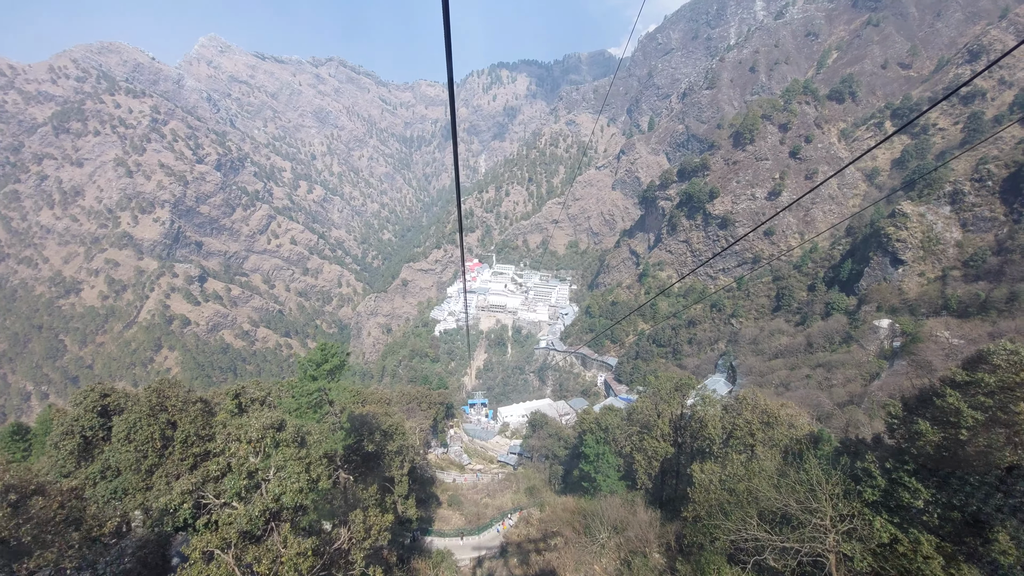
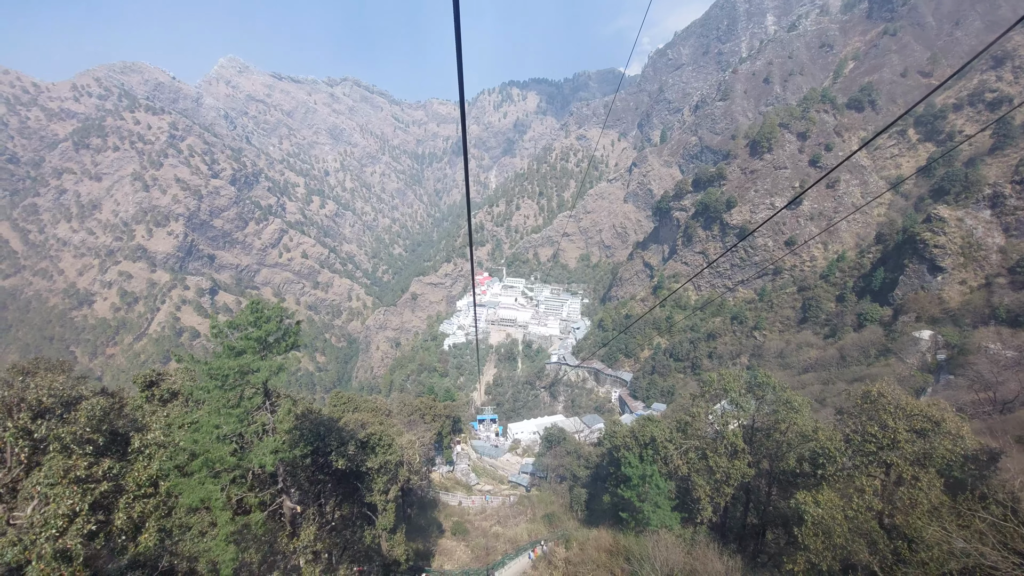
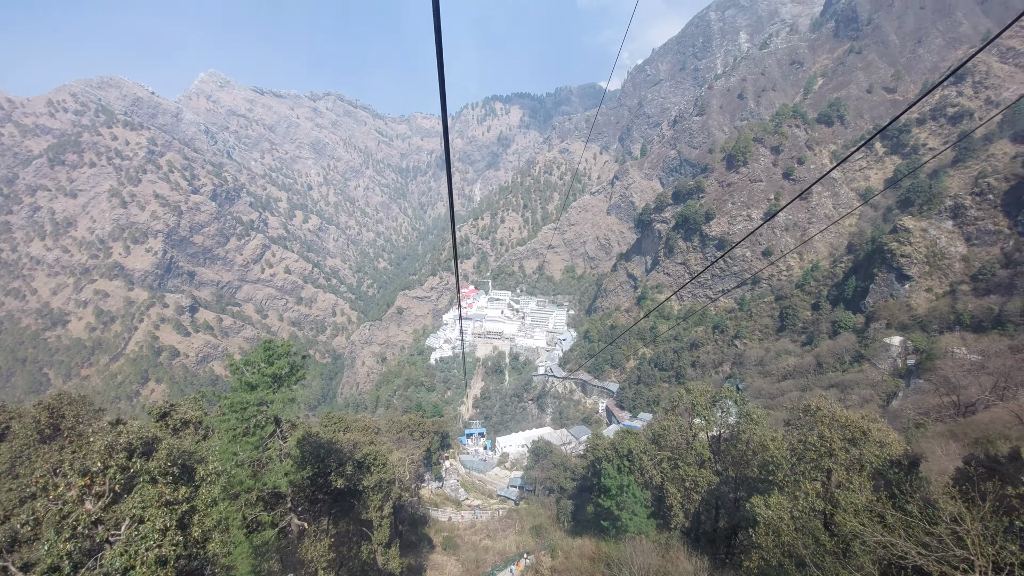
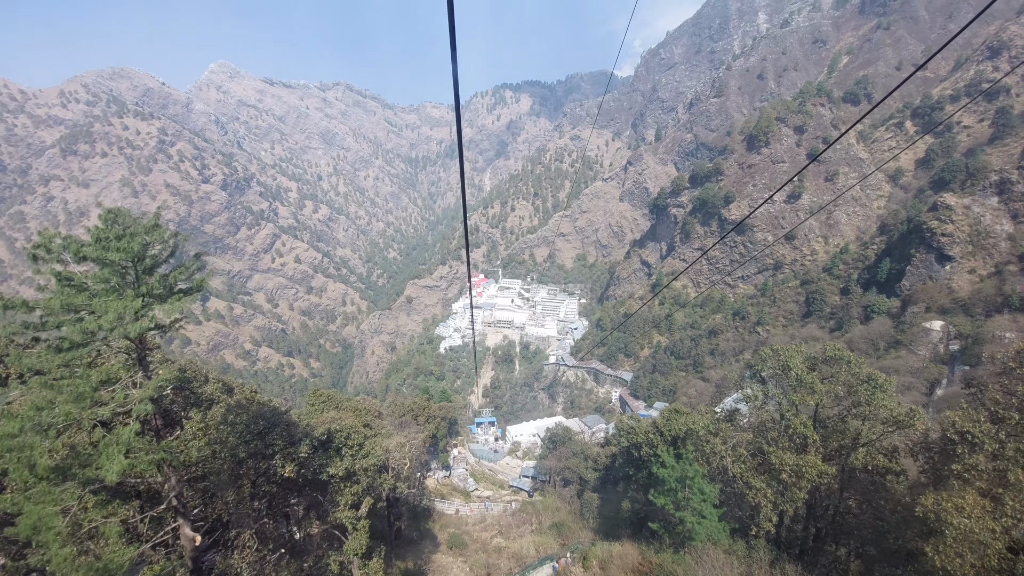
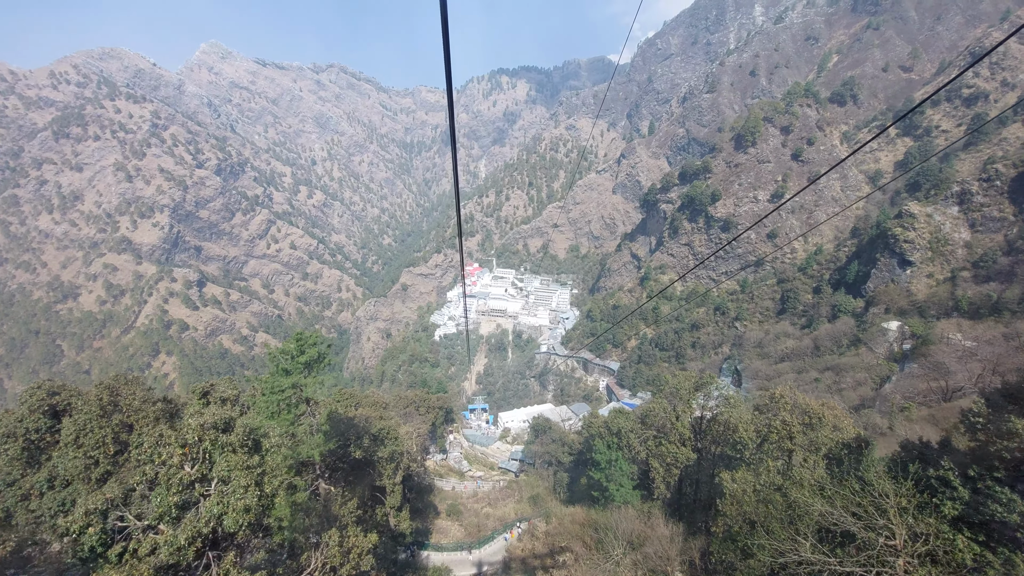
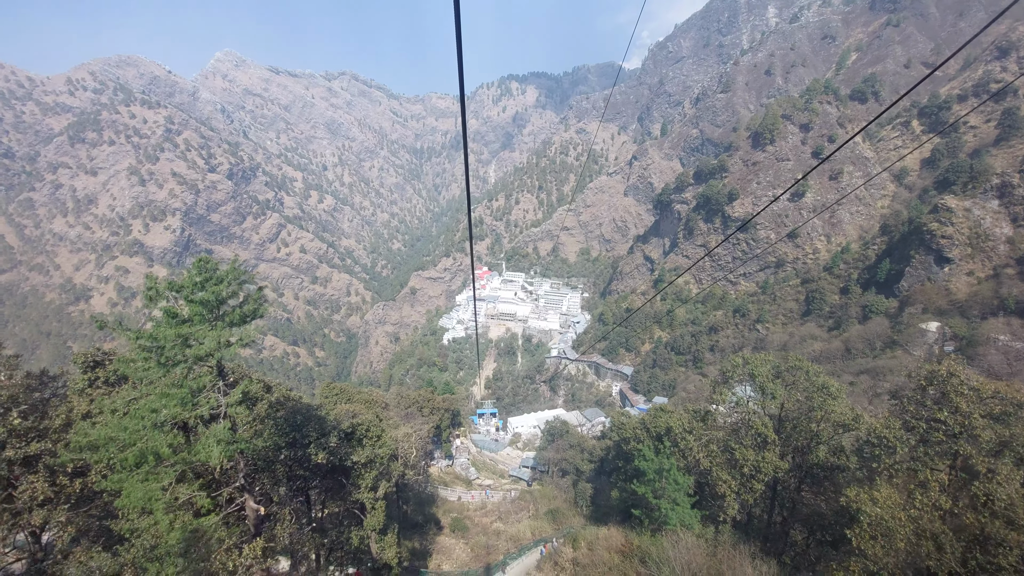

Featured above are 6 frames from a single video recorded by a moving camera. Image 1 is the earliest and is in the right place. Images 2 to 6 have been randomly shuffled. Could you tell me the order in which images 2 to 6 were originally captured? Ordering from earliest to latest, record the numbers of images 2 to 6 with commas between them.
5, 3, 2, 6, 4
